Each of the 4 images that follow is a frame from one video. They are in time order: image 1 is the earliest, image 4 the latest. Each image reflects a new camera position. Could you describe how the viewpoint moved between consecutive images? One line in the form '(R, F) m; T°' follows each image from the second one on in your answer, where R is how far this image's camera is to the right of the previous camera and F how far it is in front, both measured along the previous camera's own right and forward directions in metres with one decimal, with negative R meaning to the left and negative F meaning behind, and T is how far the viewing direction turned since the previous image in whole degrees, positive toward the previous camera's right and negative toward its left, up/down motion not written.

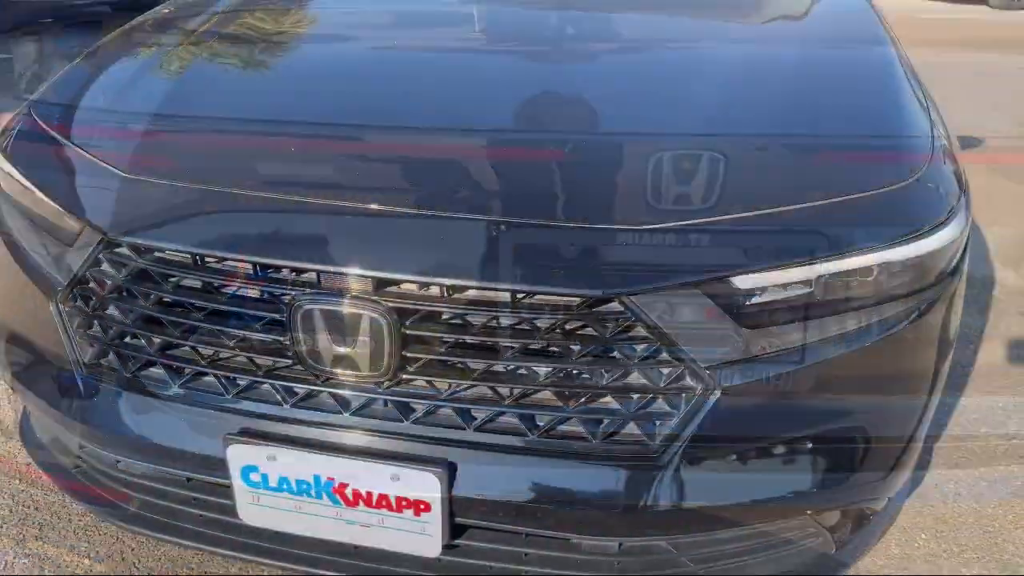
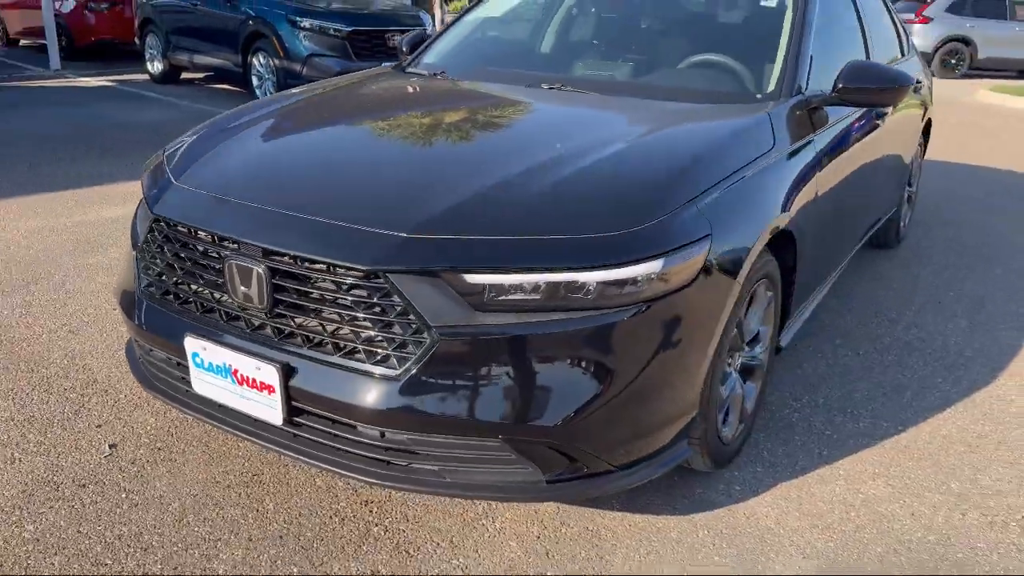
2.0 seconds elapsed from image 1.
(+1.2, -0.7) m; -18°
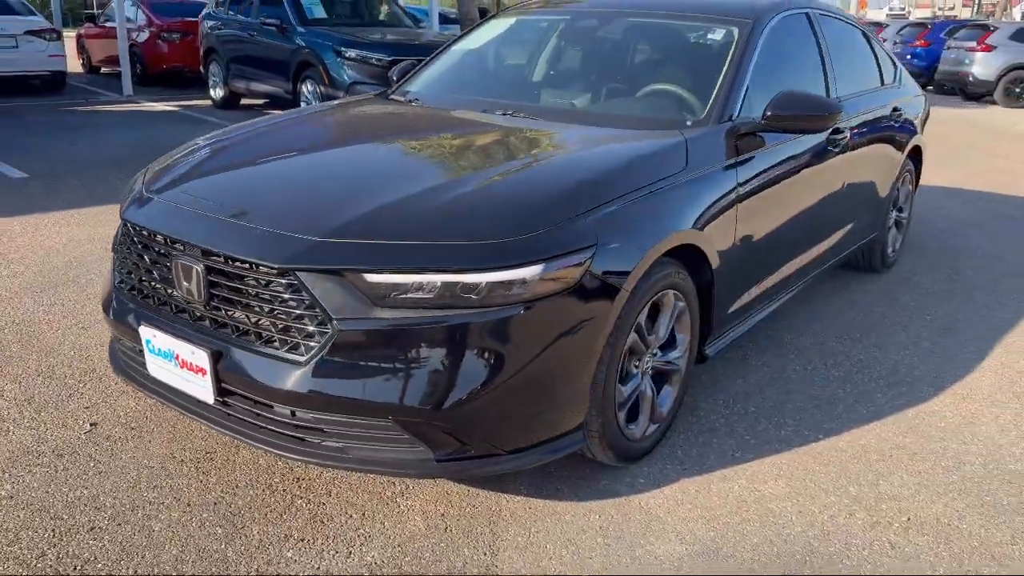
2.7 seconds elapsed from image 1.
(+0.5, -0.3) m; -5°
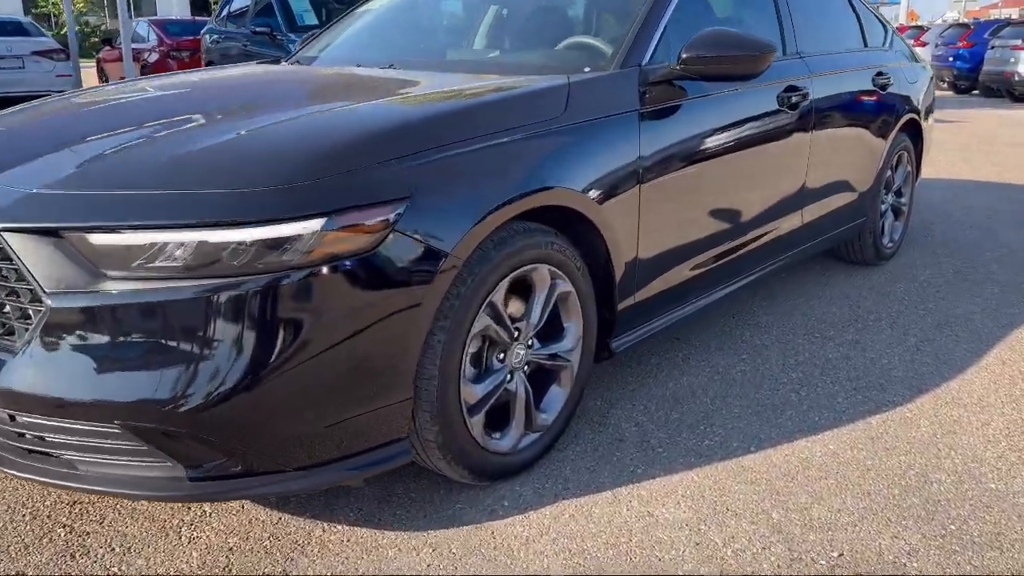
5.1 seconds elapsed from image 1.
(+0.6, +0.6) m; -3°
